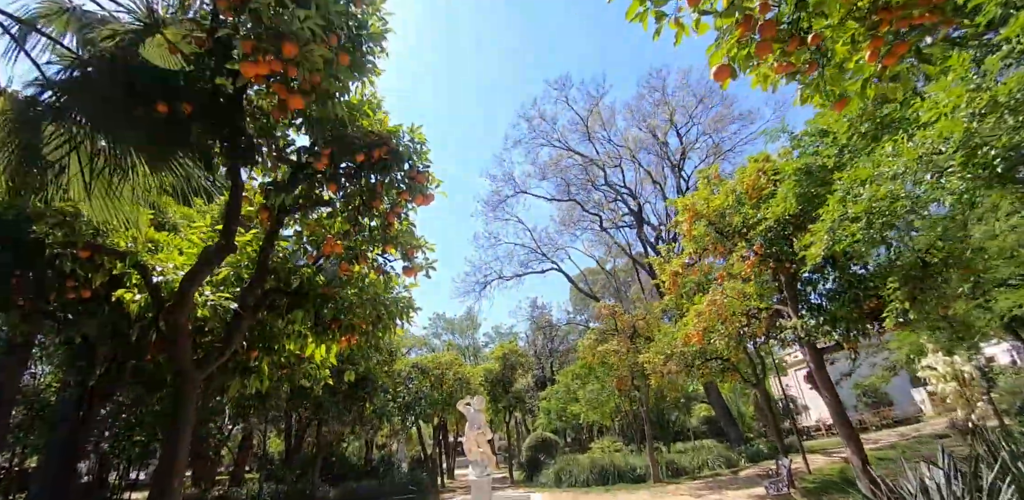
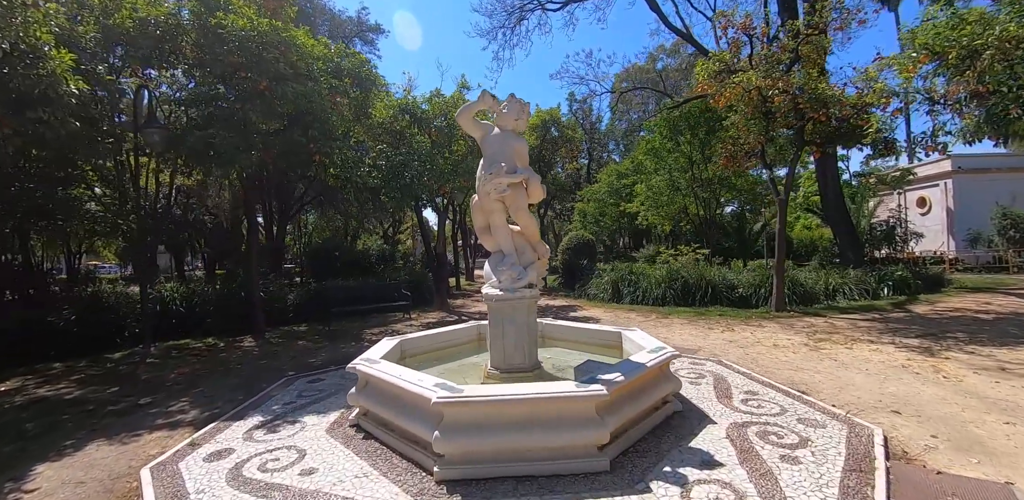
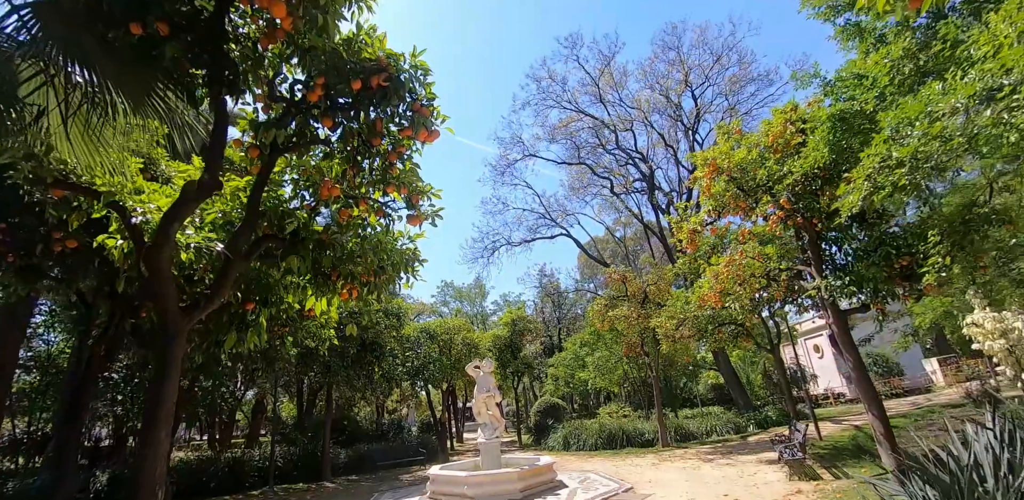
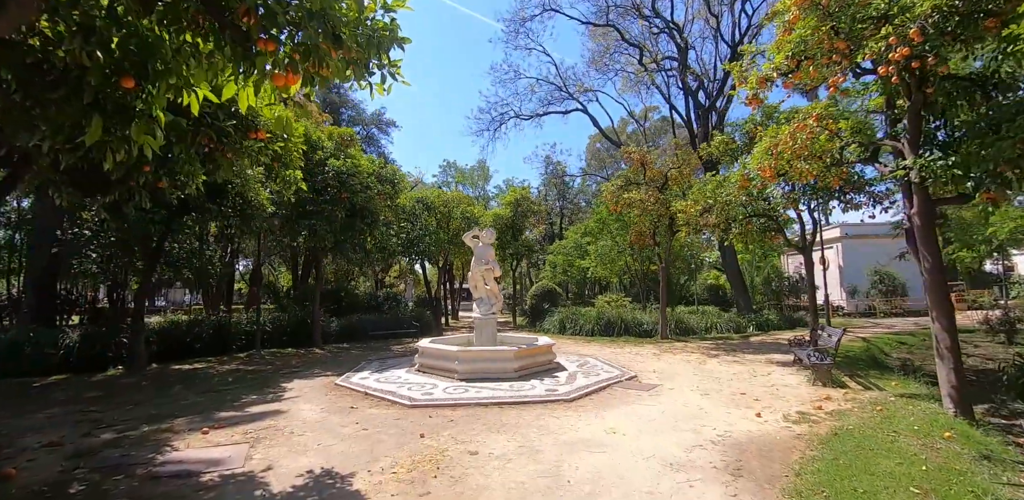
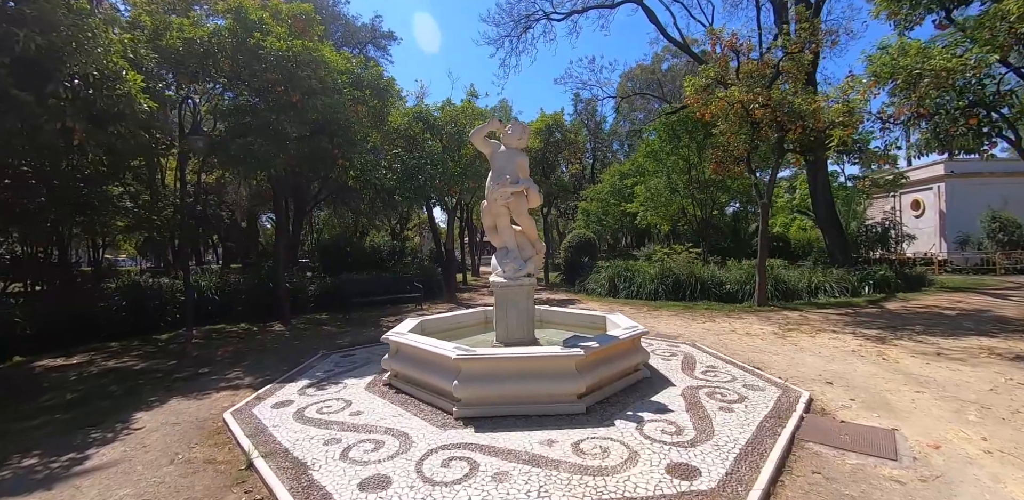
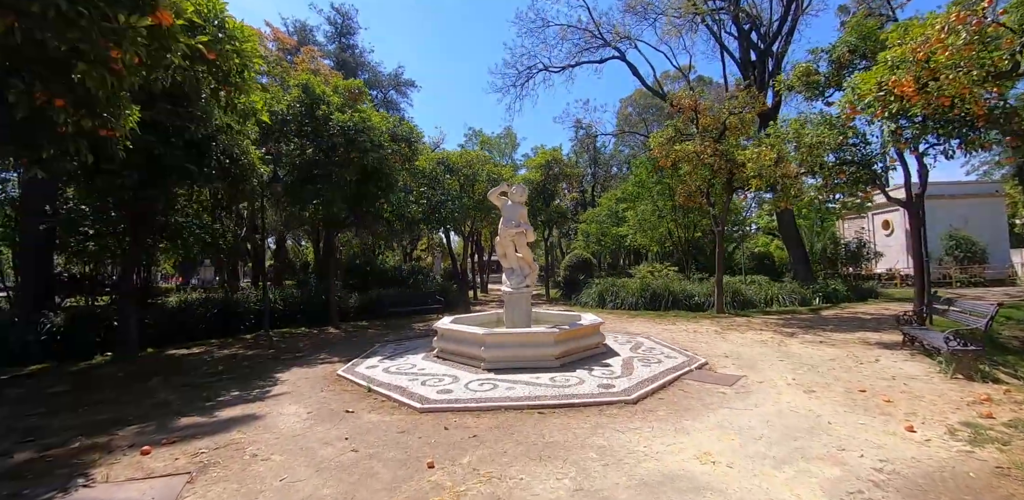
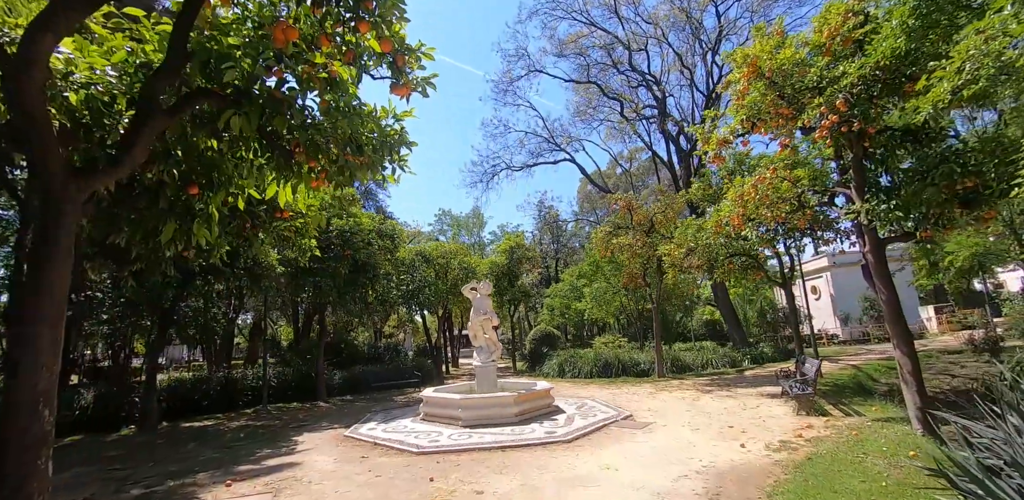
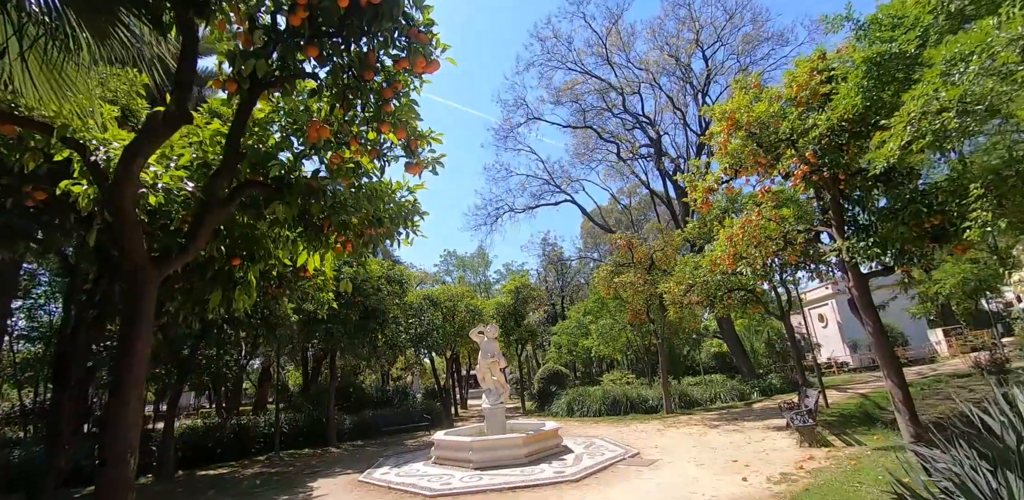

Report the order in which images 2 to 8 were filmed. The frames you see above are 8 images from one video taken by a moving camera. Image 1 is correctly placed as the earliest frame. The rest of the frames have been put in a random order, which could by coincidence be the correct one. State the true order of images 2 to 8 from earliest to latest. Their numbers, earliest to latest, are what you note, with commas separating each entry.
3, 8, 7, 4, 6, 5, 2
